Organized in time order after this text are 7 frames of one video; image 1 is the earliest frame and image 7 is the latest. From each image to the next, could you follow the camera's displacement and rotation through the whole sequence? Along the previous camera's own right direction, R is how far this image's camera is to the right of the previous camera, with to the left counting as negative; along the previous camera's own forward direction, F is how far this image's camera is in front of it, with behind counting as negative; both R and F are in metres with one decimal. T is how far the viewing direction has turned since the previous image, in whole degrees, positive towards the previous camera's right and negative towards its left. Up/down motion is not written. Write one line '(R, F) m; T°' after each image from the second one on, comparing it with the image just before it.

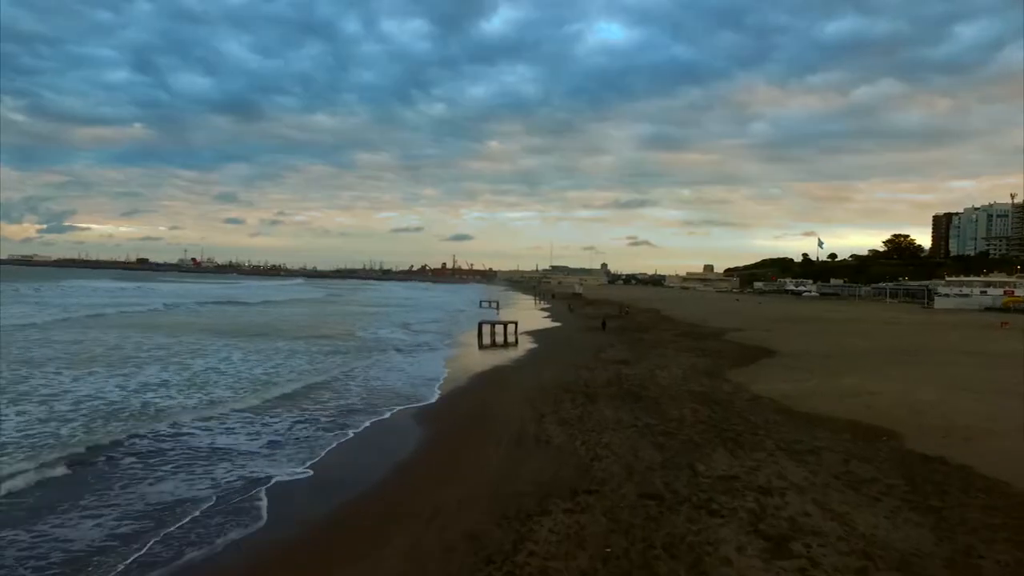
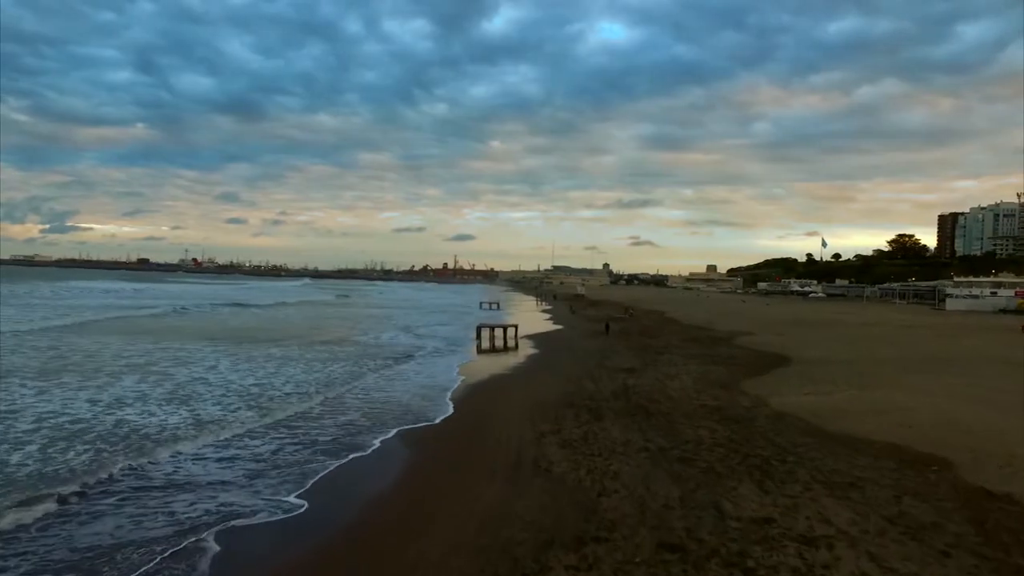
(+0.1, +1.0) m; 0°
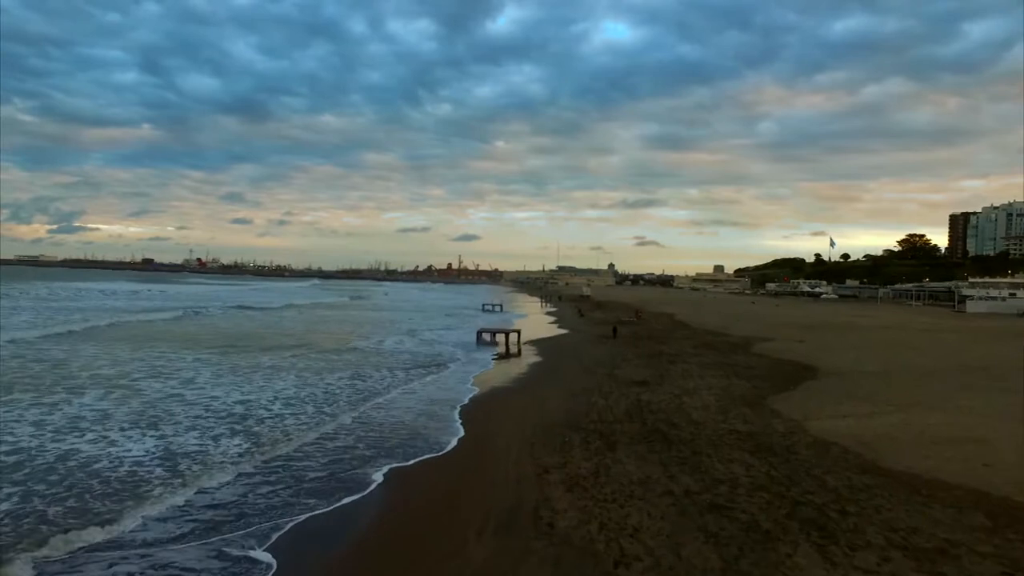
(+0.1, +1.4) m; 0°
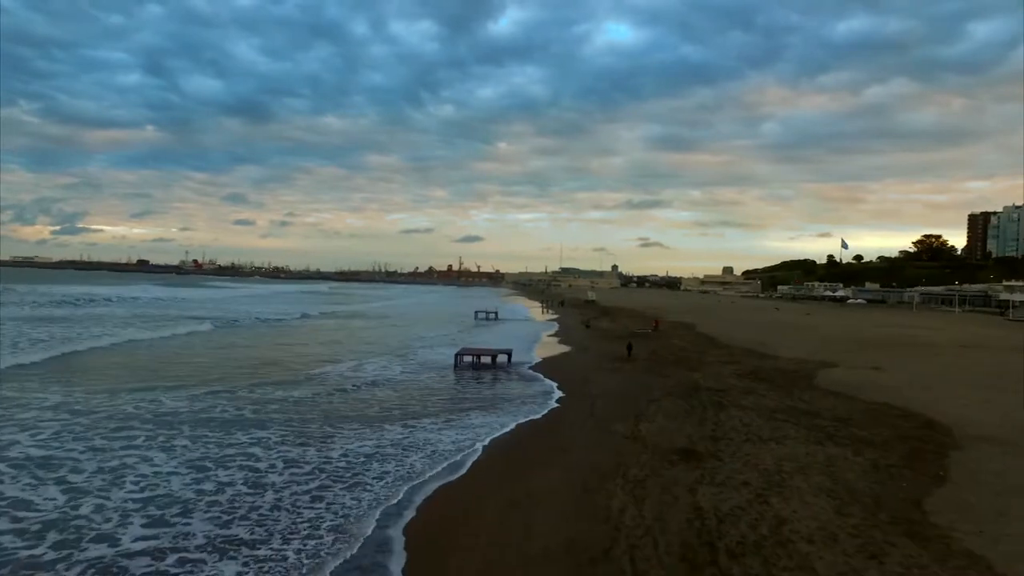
(+0.4, +5.0) m; 0°
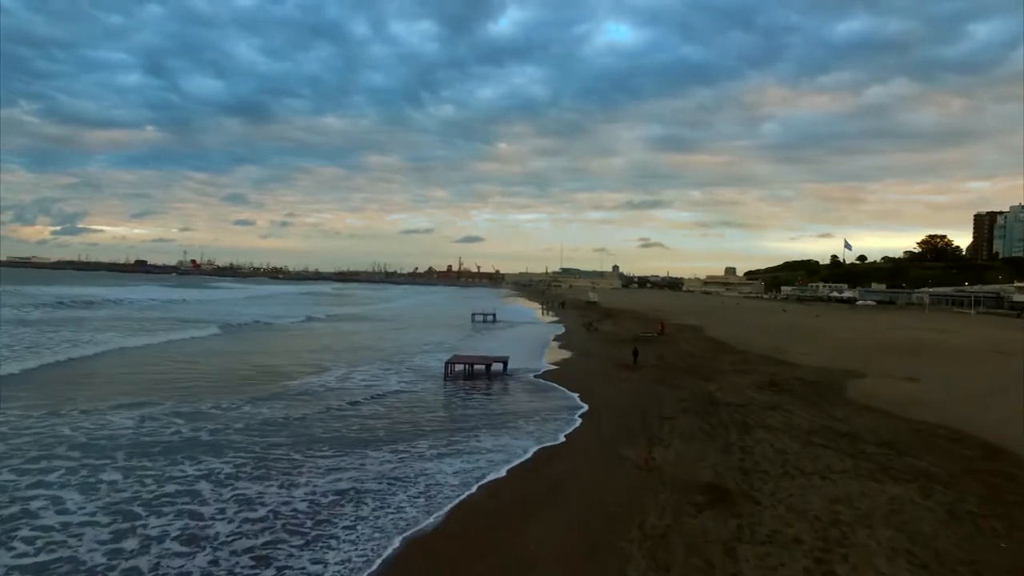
(+0.1, +1.6) m; 0°
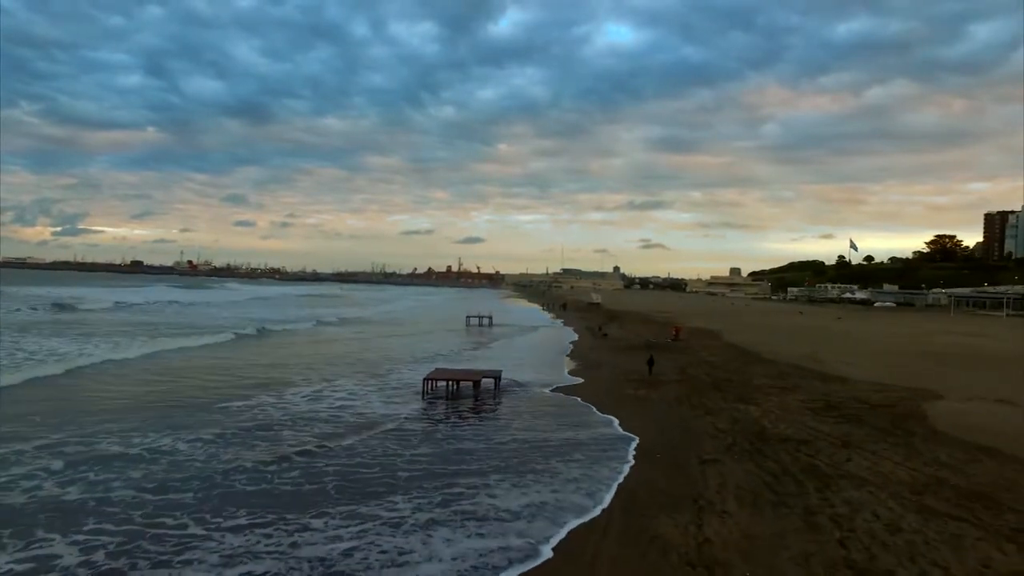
(+0.1, +2.9) m; 0°
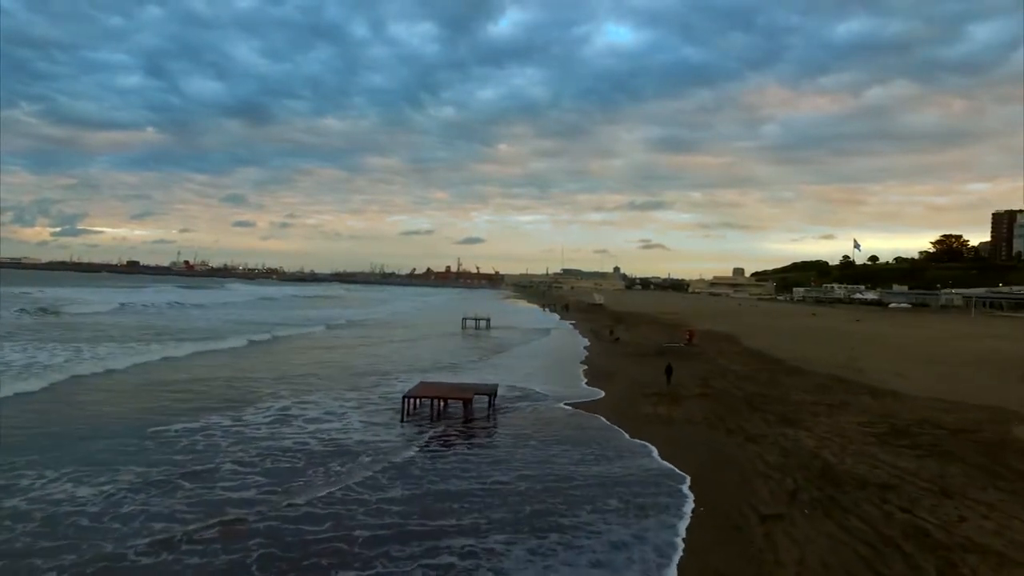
(0.0, +2.1) m; 0°
